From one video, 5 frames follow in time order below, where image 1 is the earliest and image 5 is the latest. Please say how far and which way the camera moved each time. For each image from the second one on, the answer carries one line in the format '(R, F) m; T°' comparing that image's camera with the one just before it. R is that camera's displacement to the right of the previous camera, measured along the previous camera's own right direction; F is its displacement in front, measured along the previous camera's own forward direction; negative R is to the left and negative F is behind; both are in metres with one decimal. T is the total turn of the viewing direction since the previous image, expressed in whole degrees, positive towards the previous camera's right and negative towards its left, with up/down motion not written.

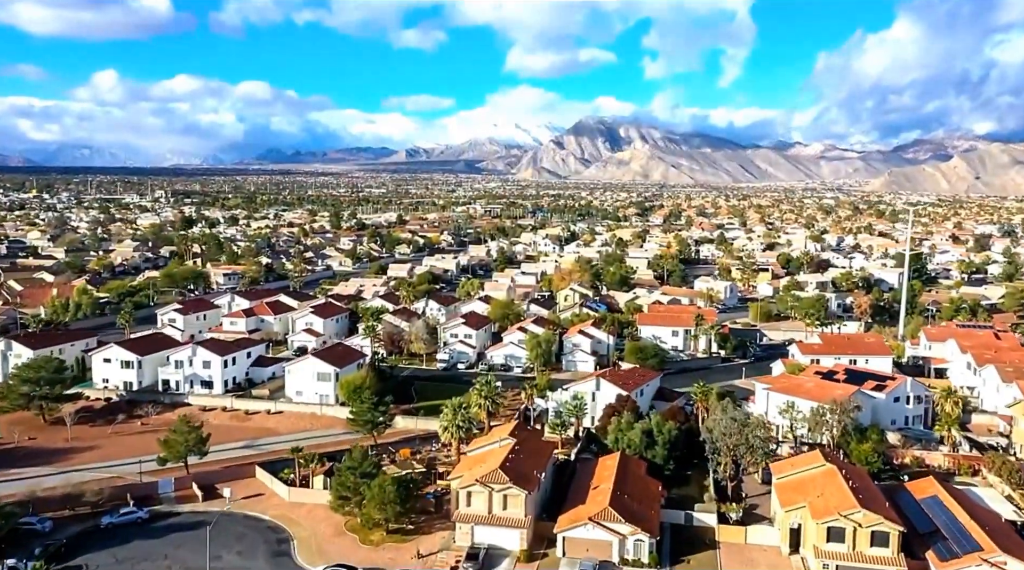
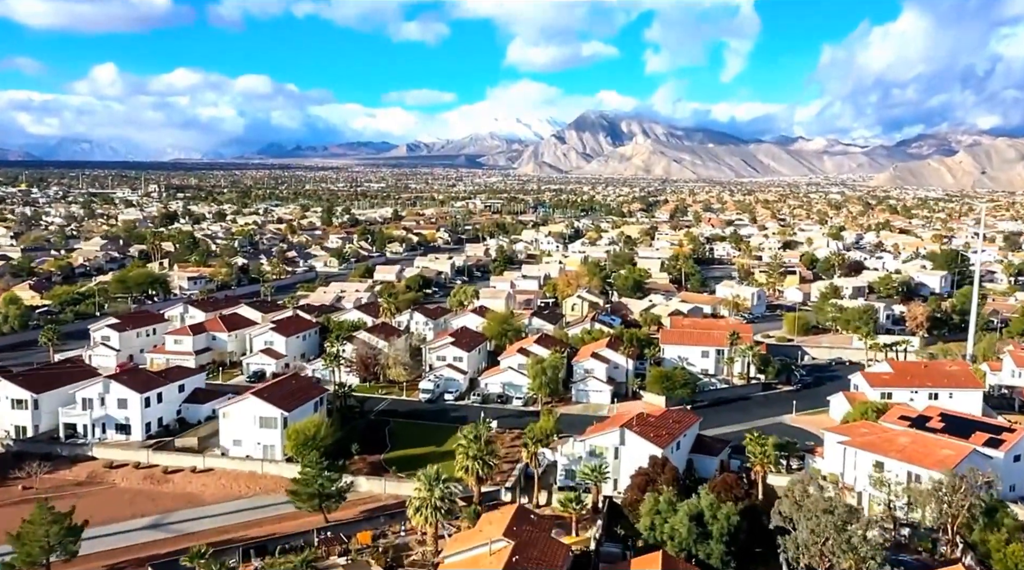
(+0.1, +10.5) m; 0°
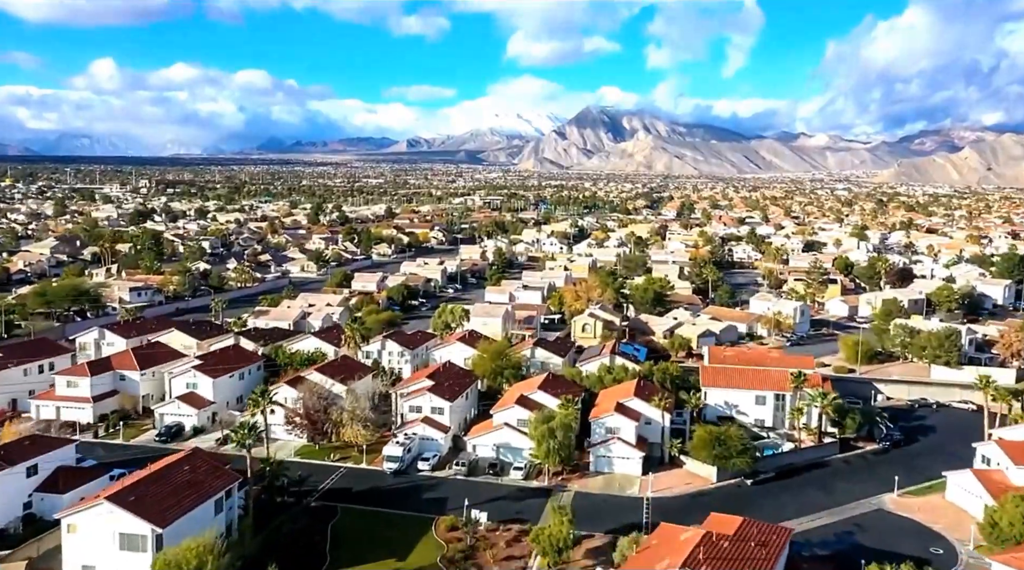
(+0.1, +12.8) m; 0°
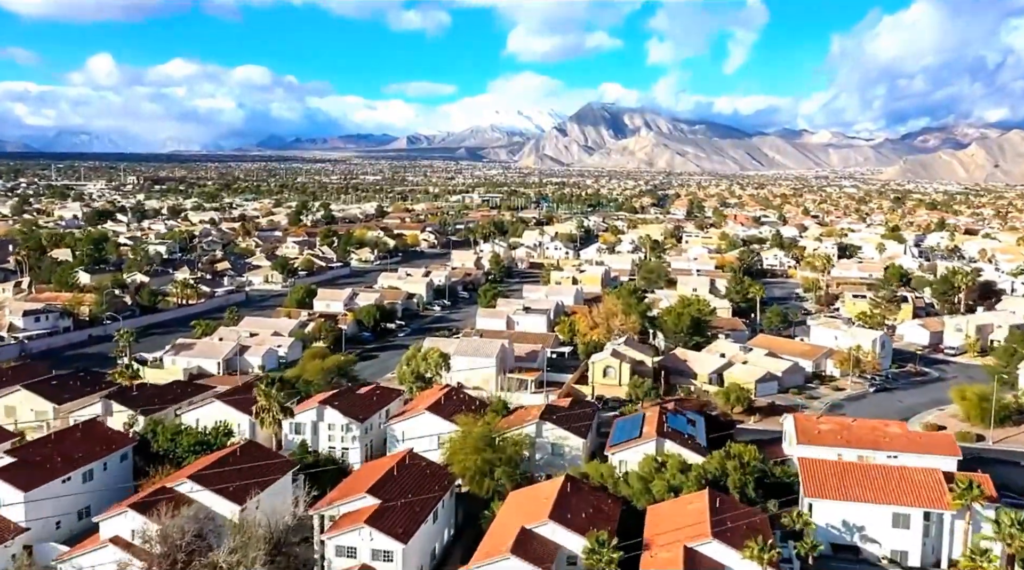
(+0.2, +15.7) m; 0°
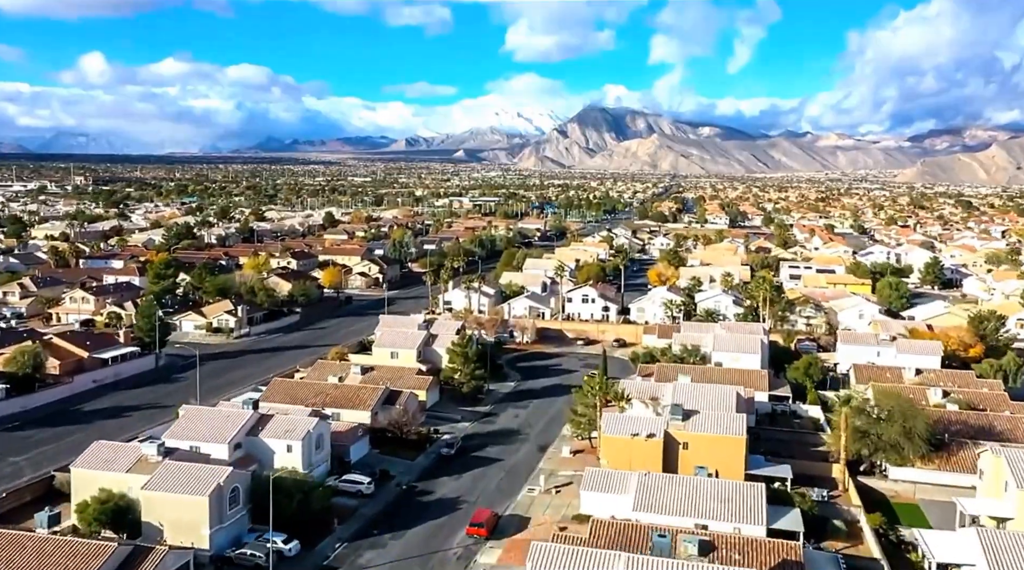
(+0.6, +56.3) m; 0°
